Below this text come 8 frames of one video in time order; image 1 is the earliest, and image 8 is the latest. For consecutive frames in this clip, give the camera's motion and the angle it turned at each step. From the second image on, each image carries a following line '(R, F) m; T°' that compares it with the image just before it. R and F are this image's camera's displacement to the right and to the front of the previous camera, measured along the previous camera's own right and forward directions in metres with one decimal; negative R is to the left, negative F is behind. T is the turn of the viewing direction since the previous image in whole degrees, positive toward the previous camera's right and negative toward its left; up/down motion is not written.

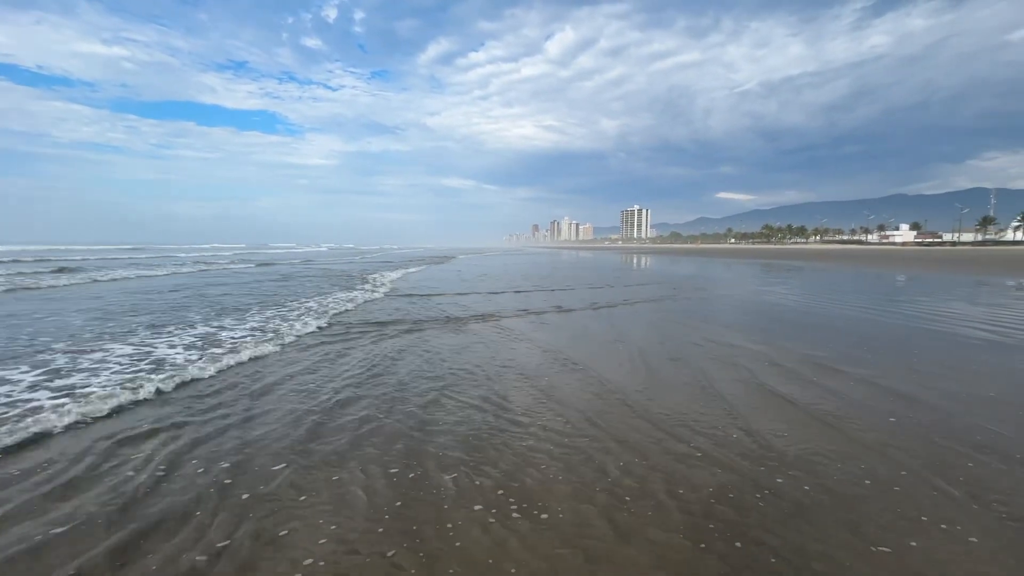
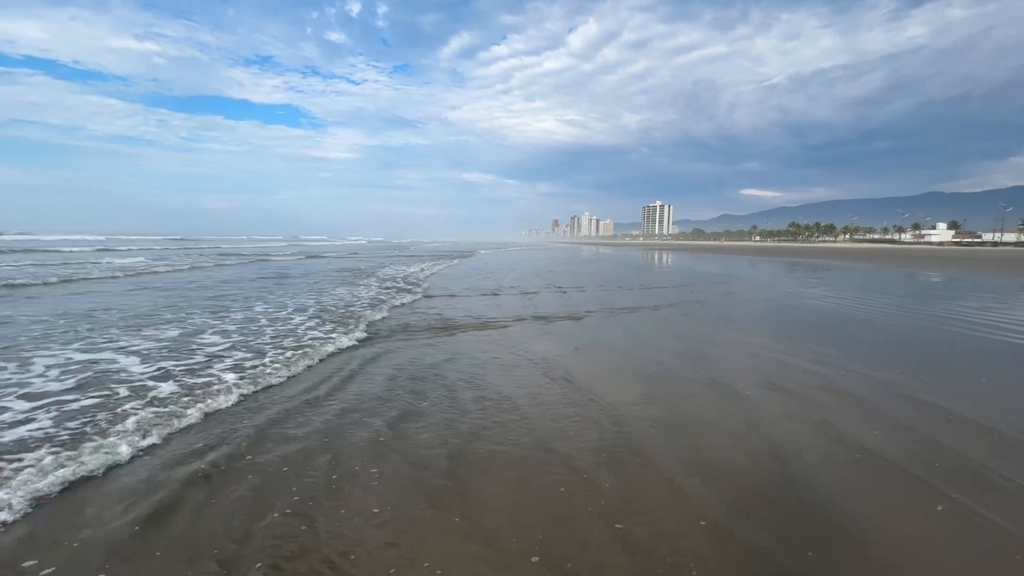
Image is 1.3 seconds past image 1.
(+0.2, +0.8) m; -2°
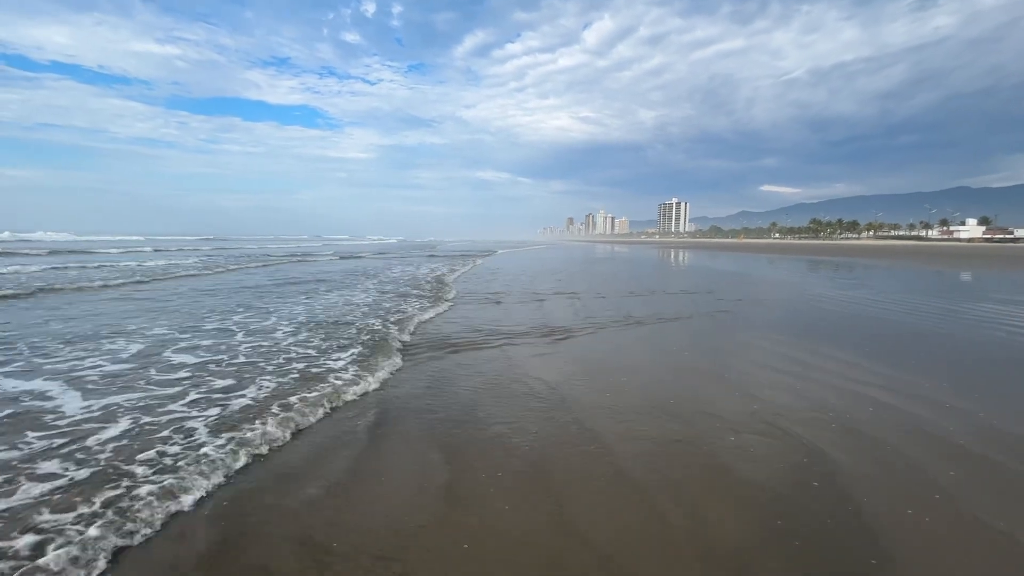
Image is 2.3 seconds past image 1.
(+0.1, +0.8) m; -2°
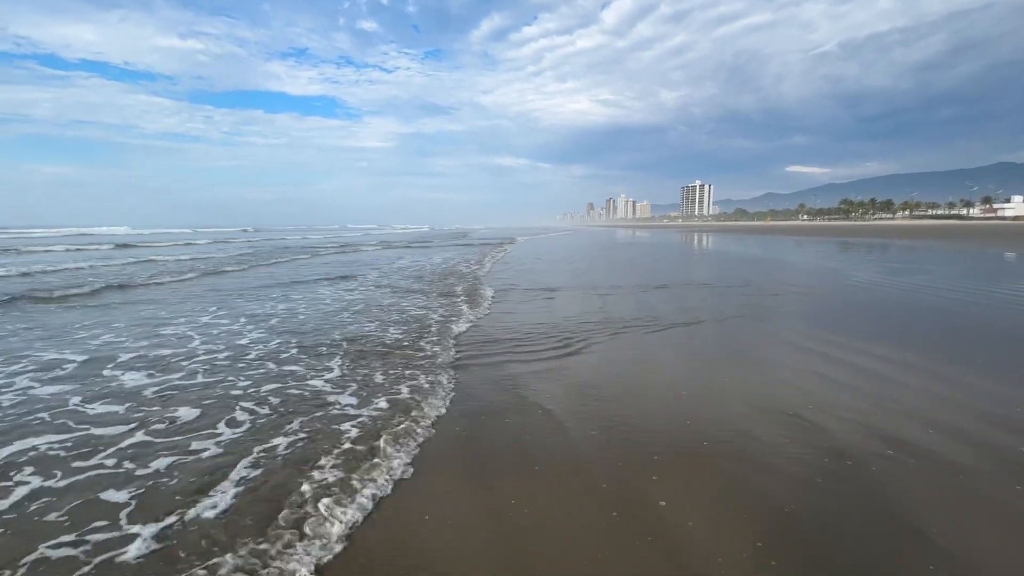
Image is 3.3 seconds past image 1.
(+0.1, +0.8) m; -3°
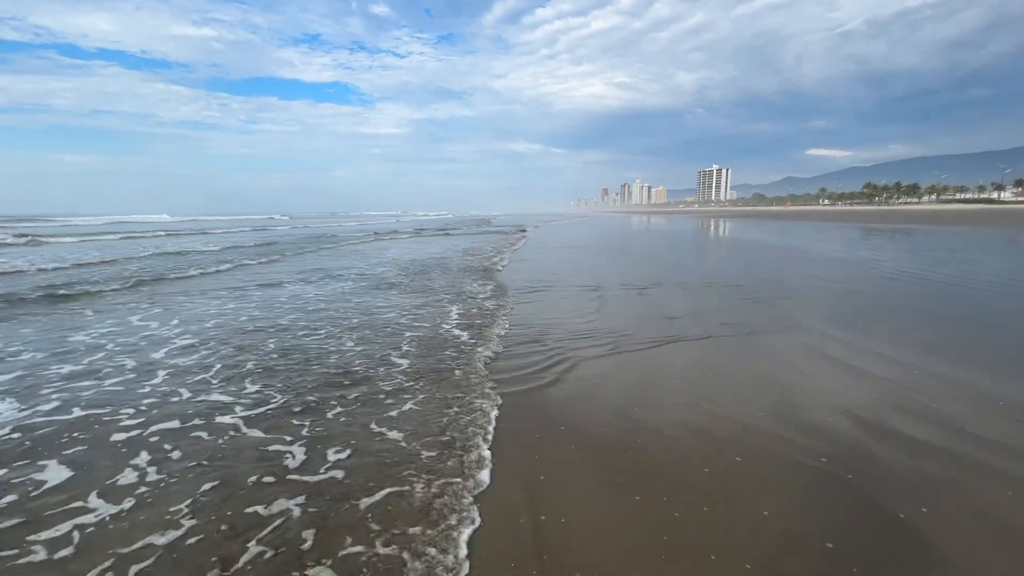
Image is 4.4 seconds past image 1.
(+0.2, +0.6) m; -2°
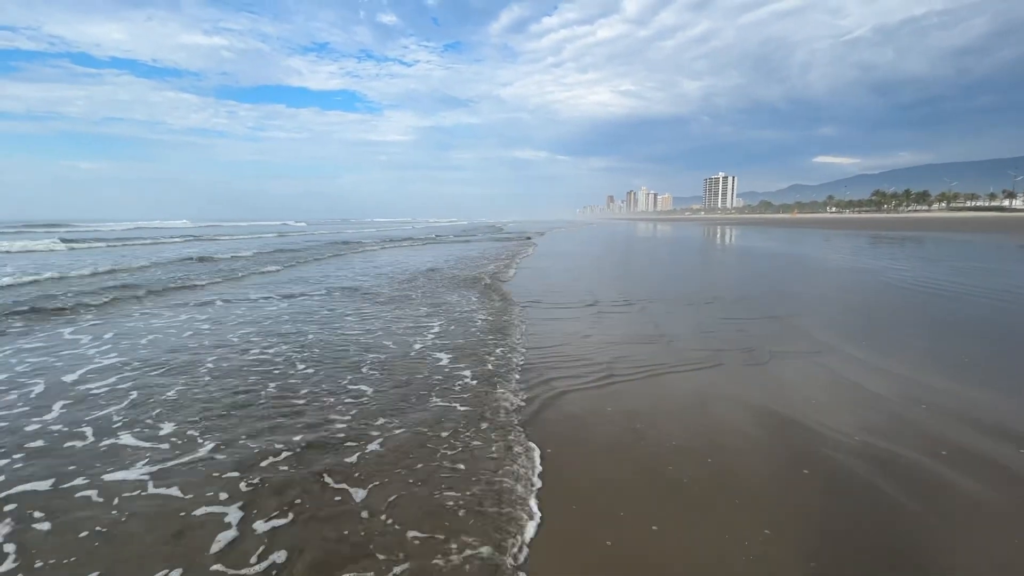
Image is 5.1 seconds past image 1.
(+0.2, +0.5) m; -1°
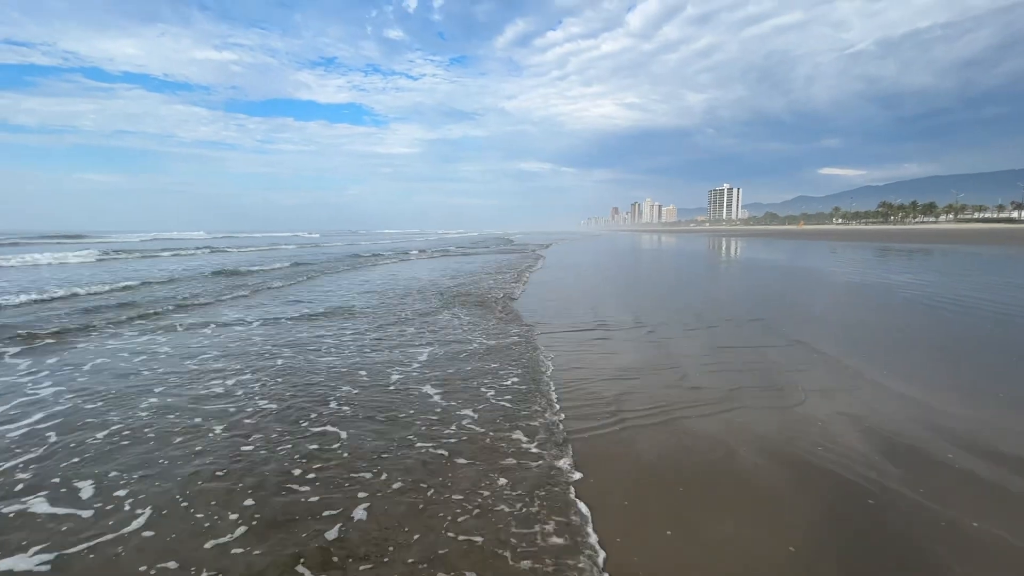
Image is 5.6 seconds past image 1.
(+0.1, +0.3) m; -1°
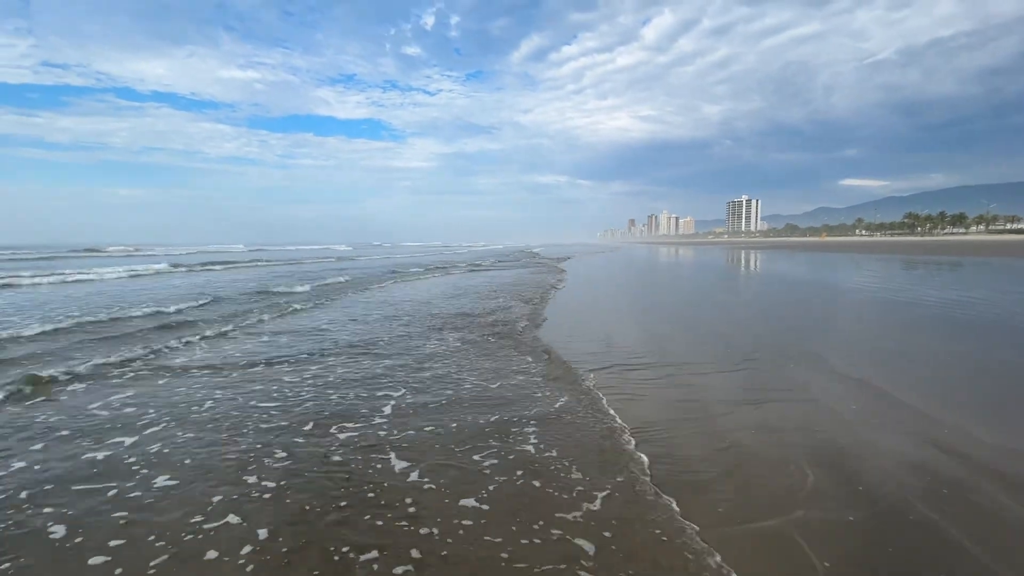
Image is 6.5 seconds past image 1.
(+0.3, +1.0) m; -2°
